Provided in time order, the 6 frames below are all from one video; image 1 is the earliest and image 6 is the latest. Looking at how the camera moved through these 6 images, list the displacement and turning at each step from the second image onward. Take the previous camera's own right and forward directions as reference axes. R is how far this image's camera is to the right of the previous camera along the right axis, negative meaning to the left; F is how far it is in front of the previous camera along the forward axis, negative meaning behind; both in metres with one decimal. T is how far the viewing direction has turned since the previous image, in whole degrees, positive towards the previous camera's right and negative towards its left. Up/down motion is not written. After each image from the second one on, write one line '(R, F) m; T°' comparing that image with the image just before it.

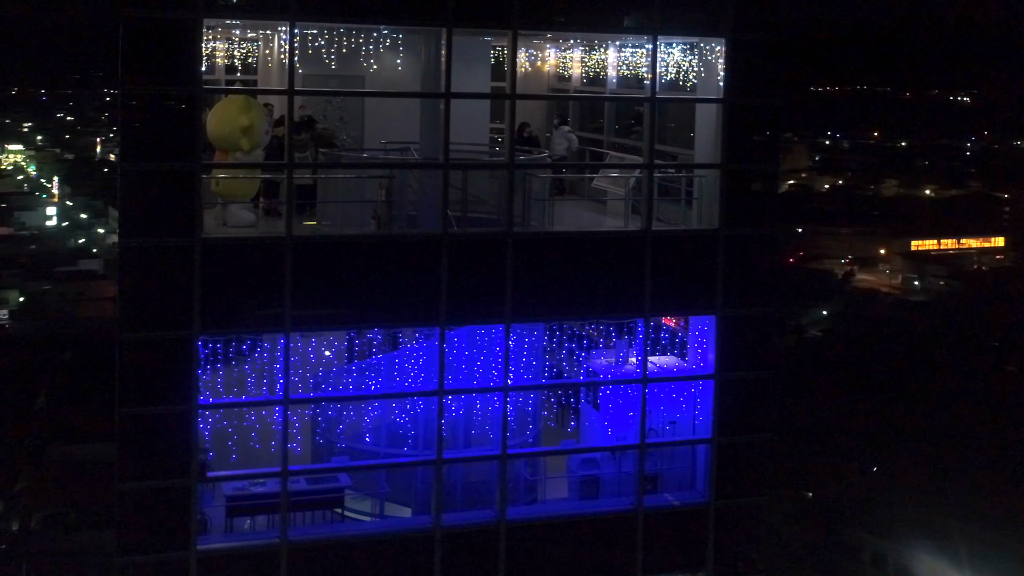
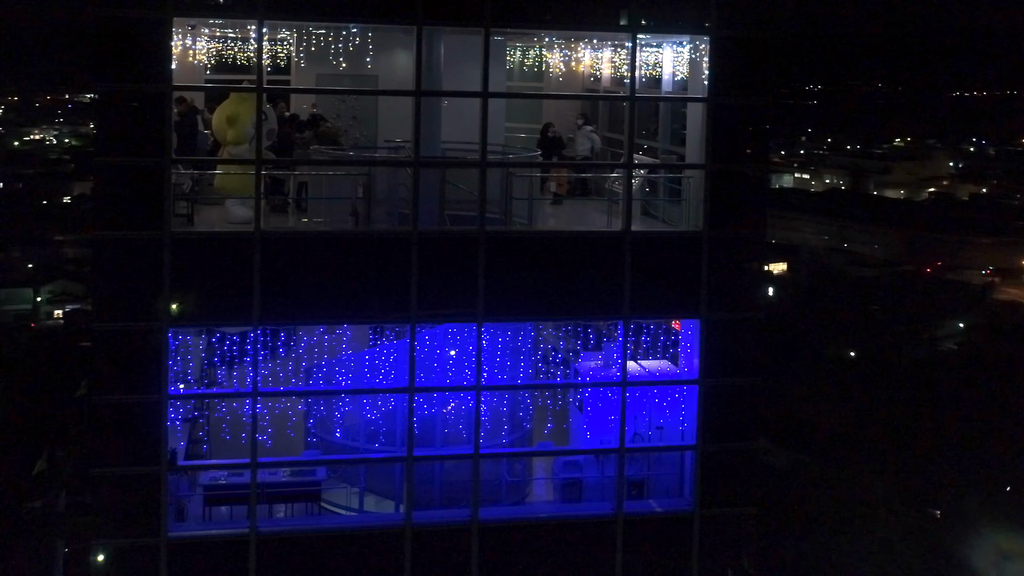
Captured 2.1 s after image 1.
(+1.7, +0.2) m; -6°
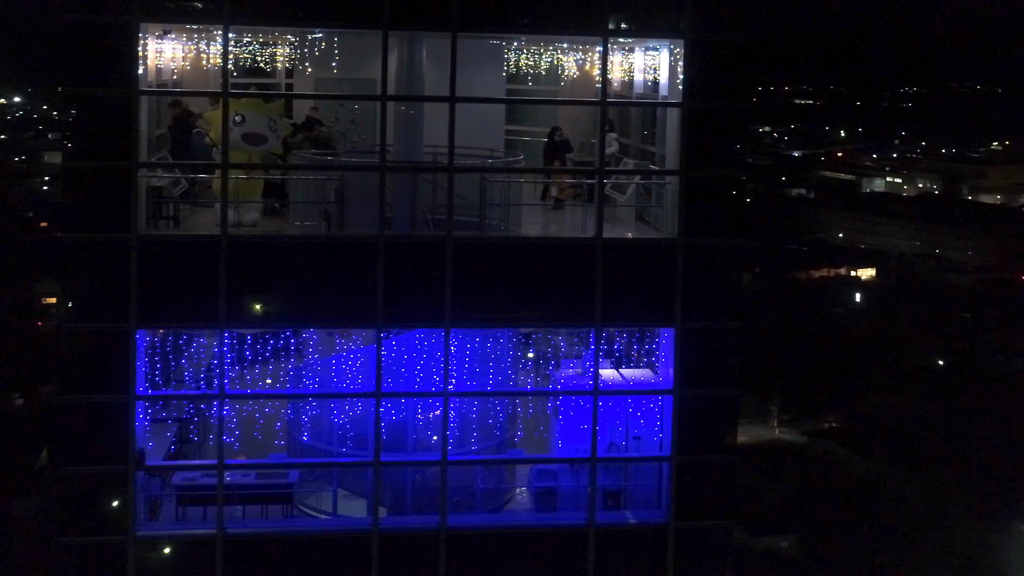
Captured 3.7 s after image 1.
(+1.3, +0.2) m; -4°
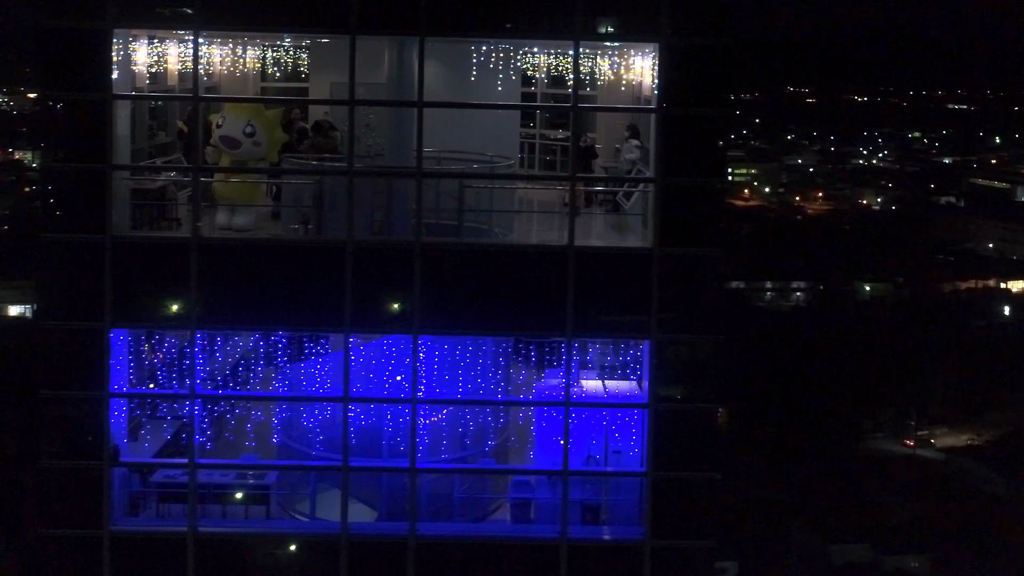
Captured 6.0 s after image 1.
(+1.8, +0.3) m; -6°
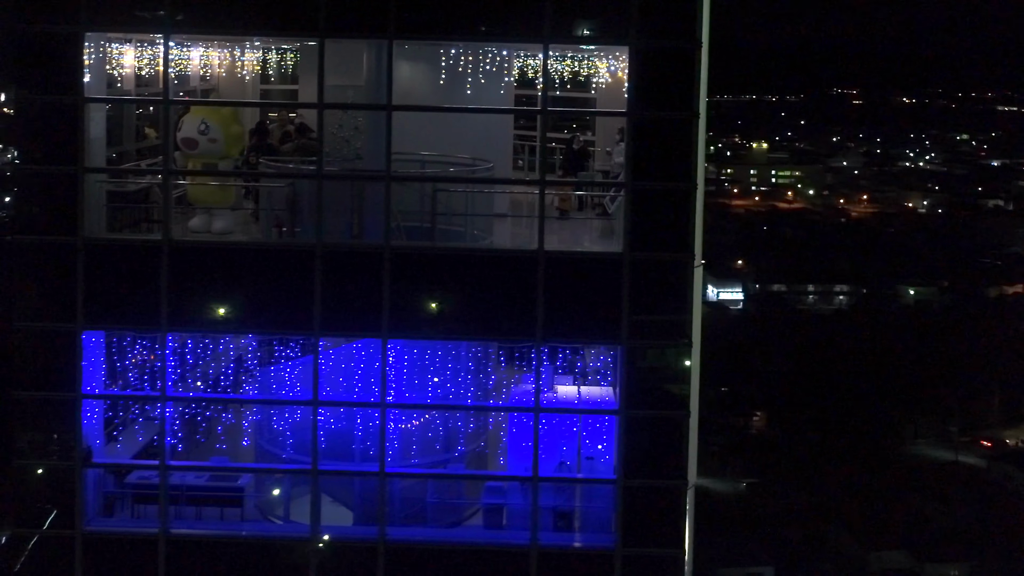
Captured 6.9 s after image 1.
(+0.8, +0.1) m; -2°
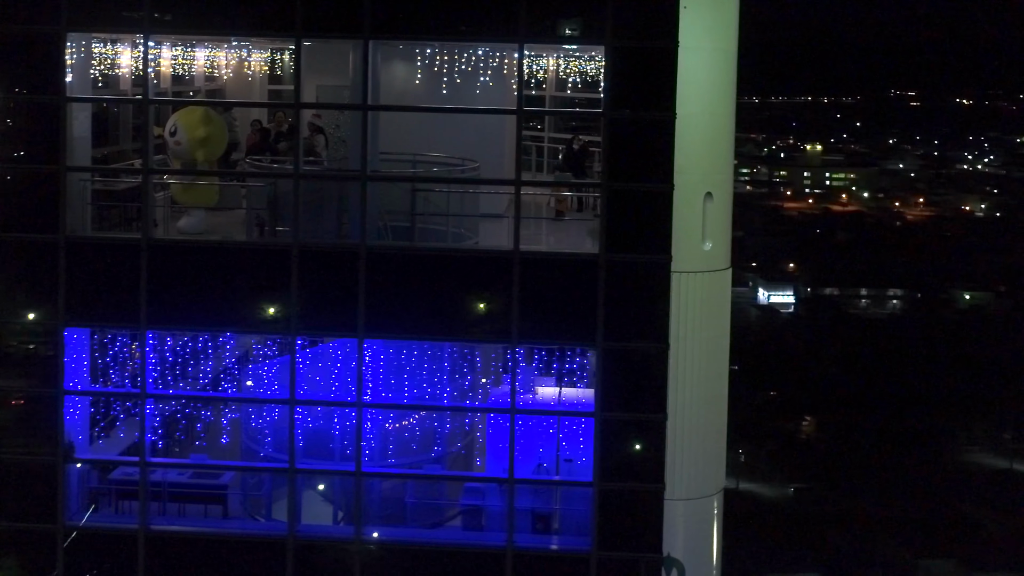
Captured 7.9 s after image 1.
(+0.8, +0.1) m; -2°
